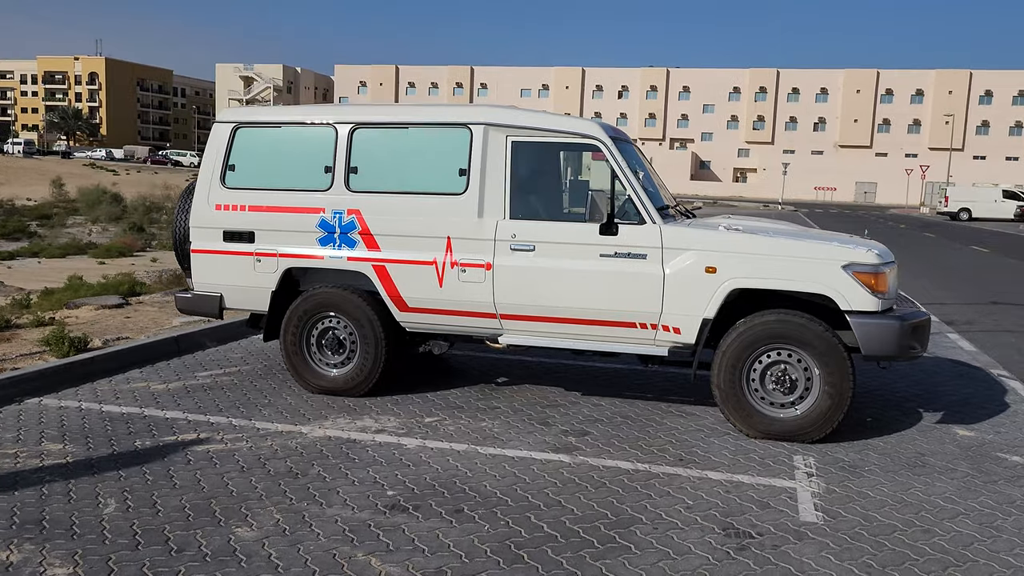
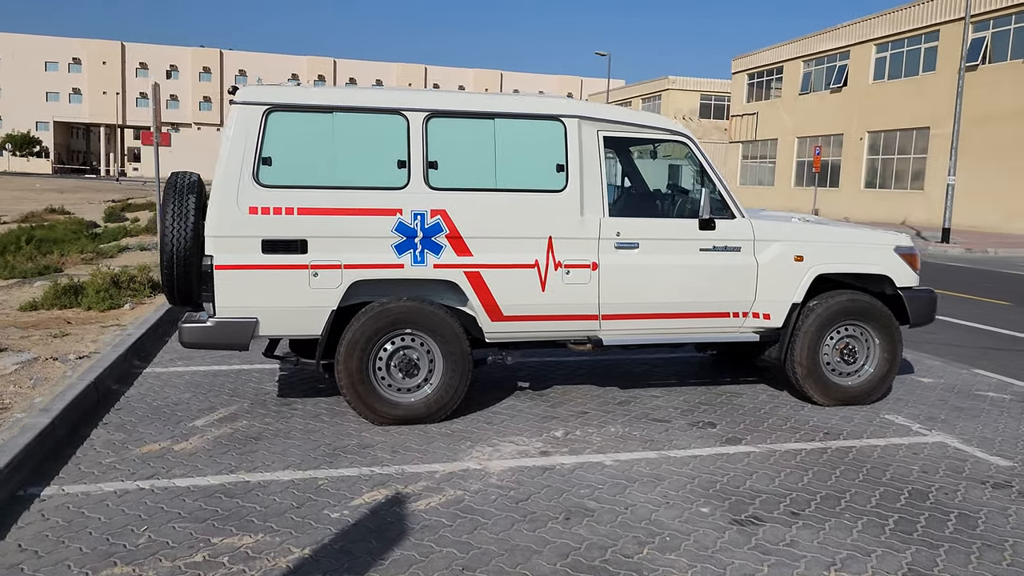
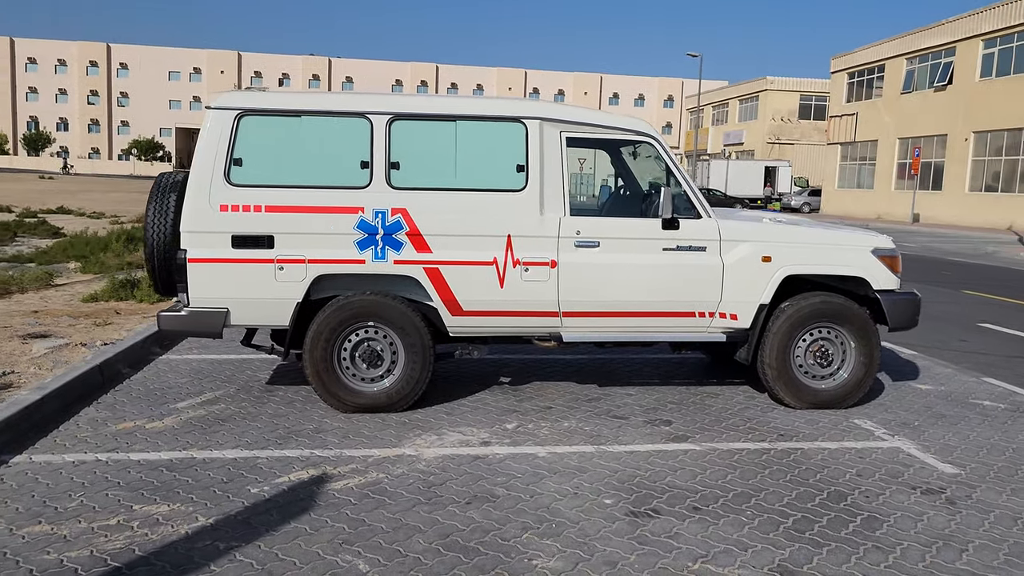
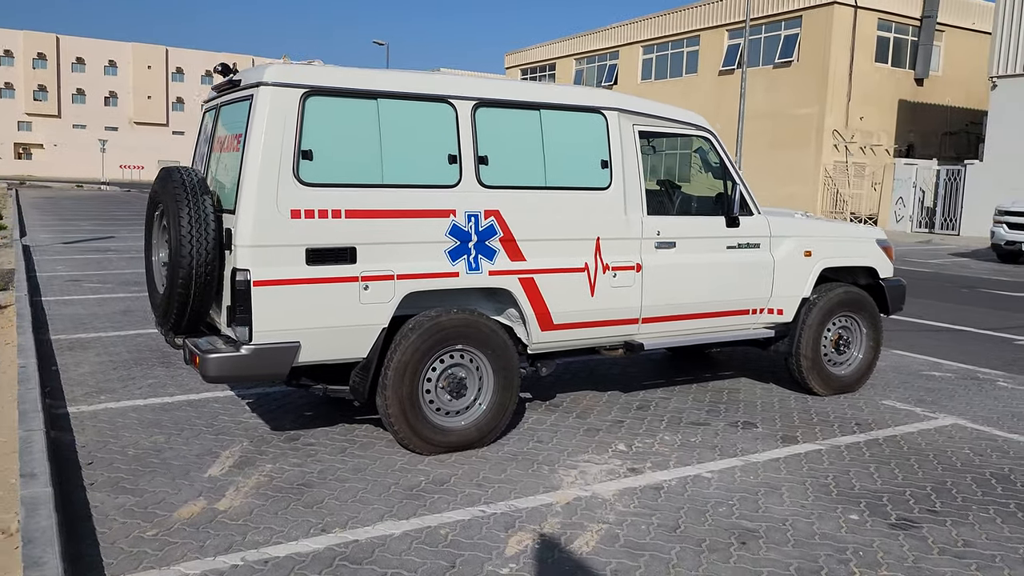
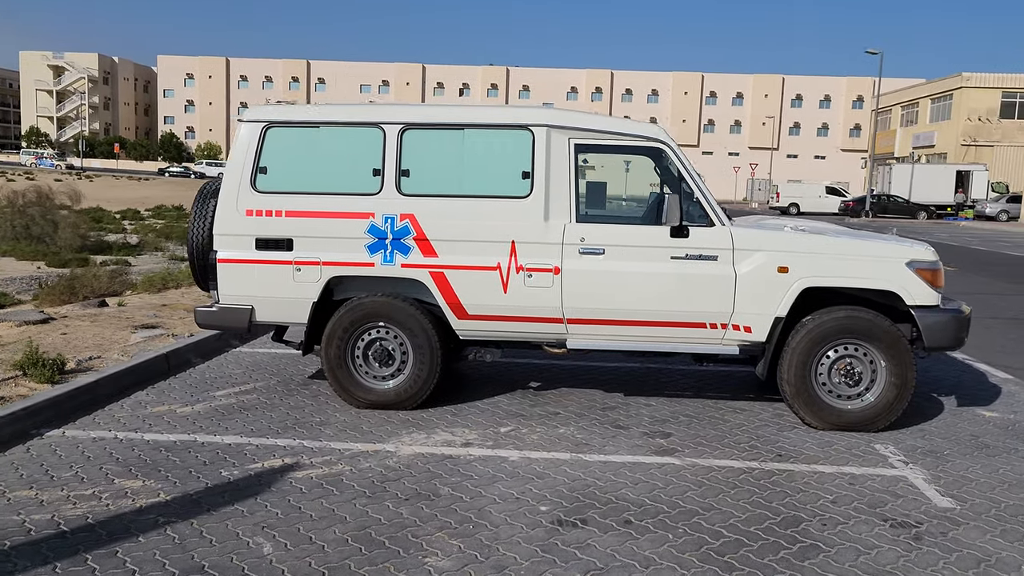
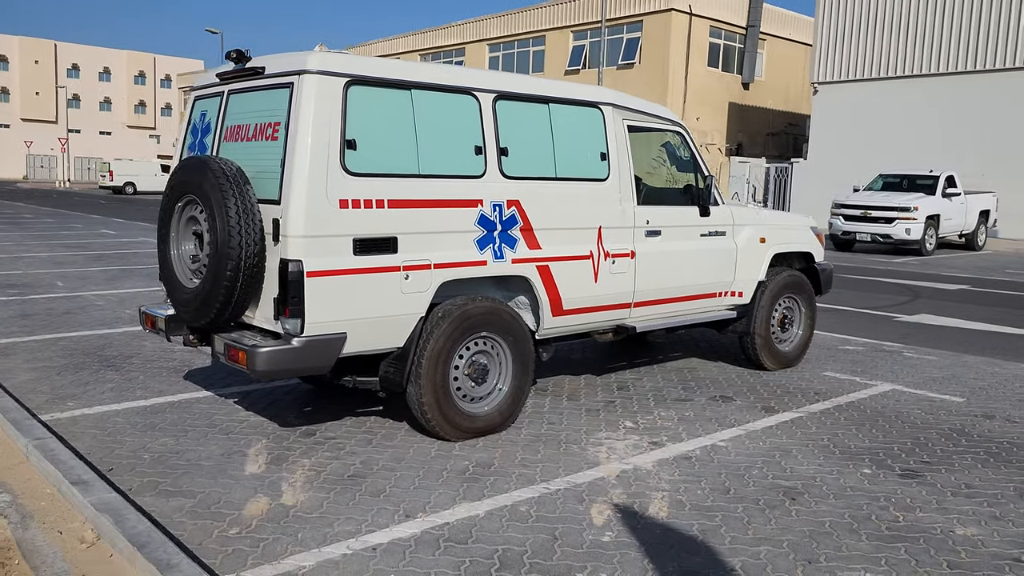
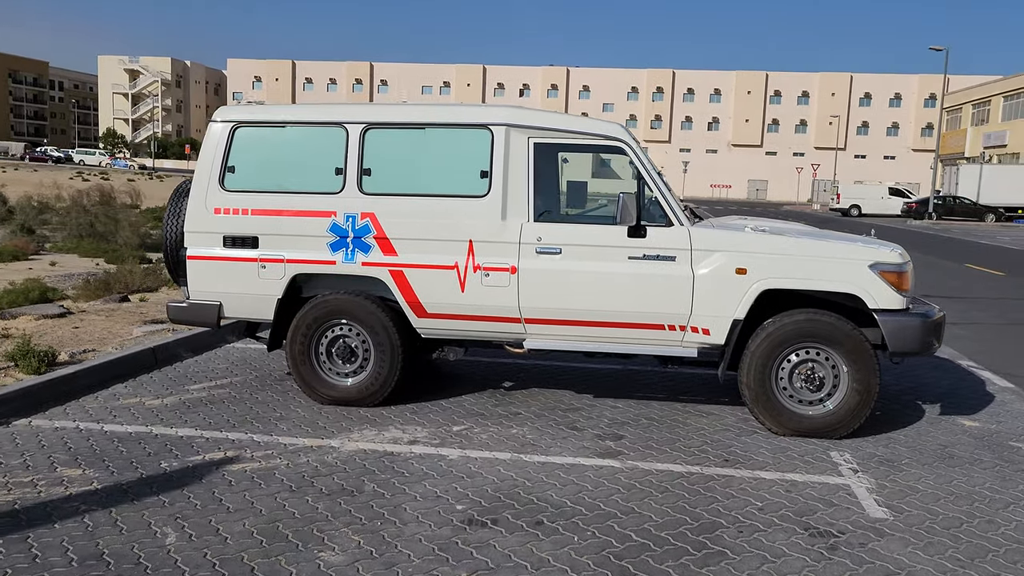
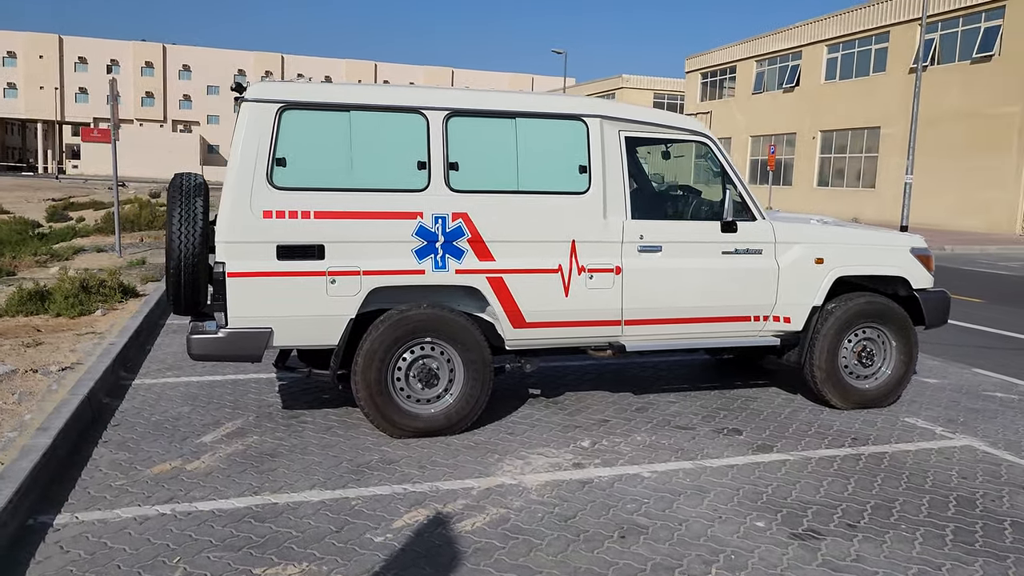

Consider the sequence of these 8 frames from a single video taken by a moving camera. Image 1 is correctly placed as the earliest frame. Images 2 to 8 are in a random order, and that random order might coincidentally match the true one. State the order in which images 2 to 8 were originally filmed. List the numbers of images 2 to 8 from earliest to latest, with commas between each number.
7, 5, 3, 2, 8, 4, 6
